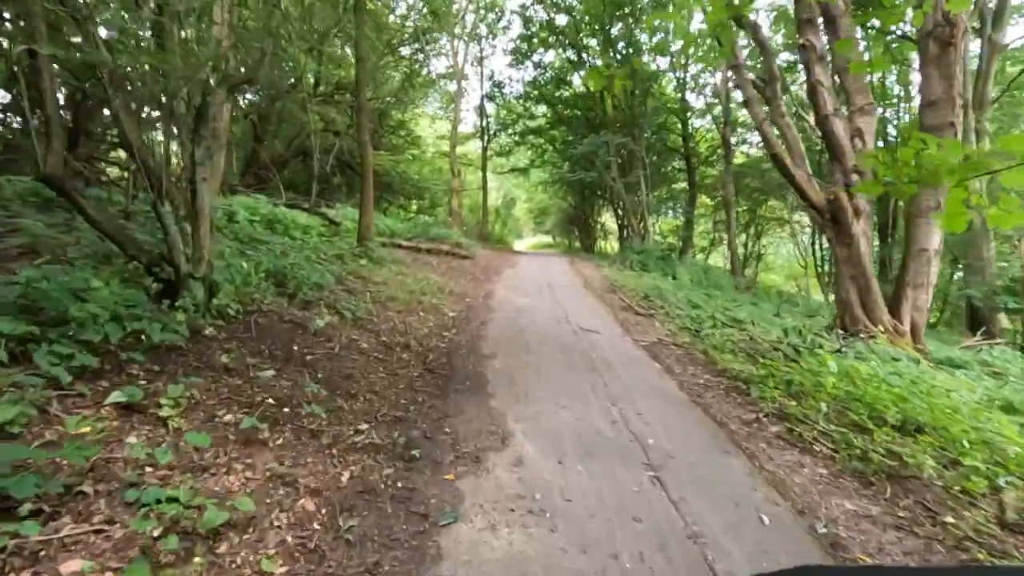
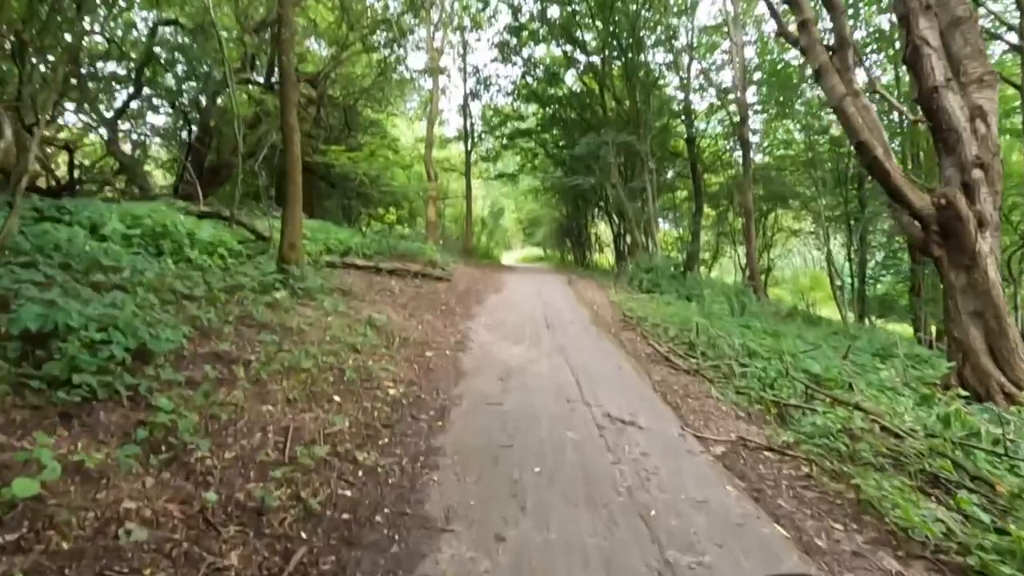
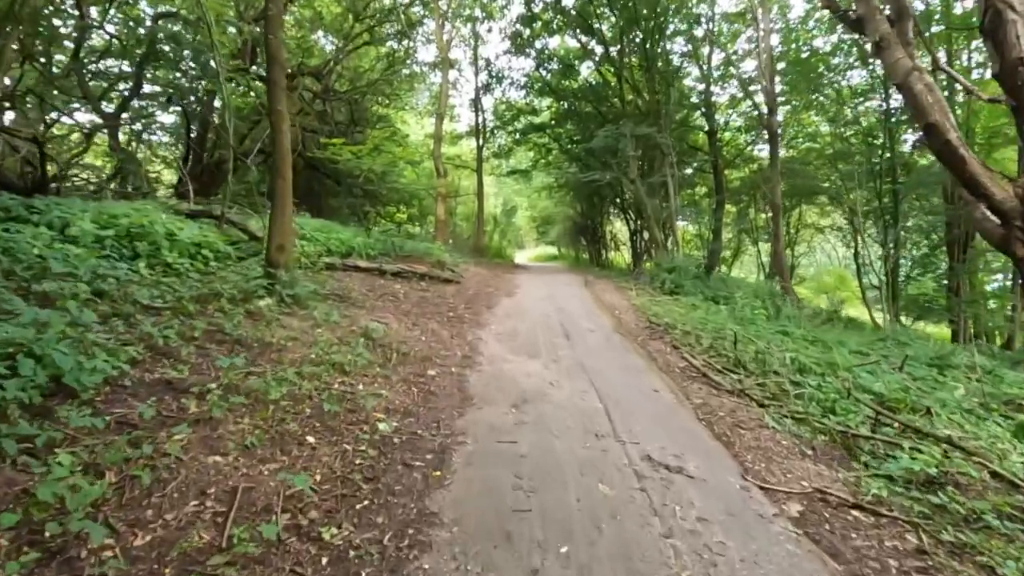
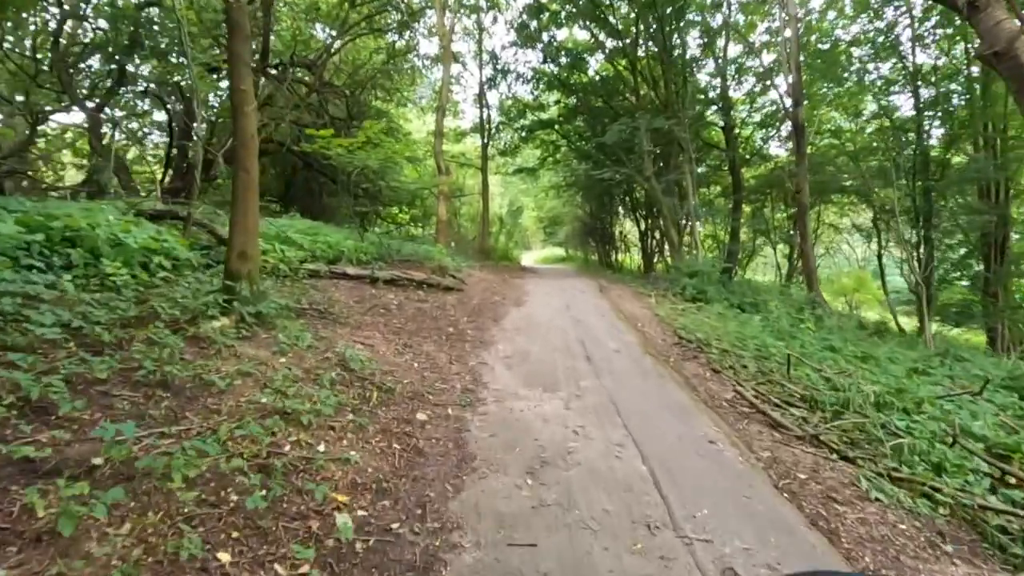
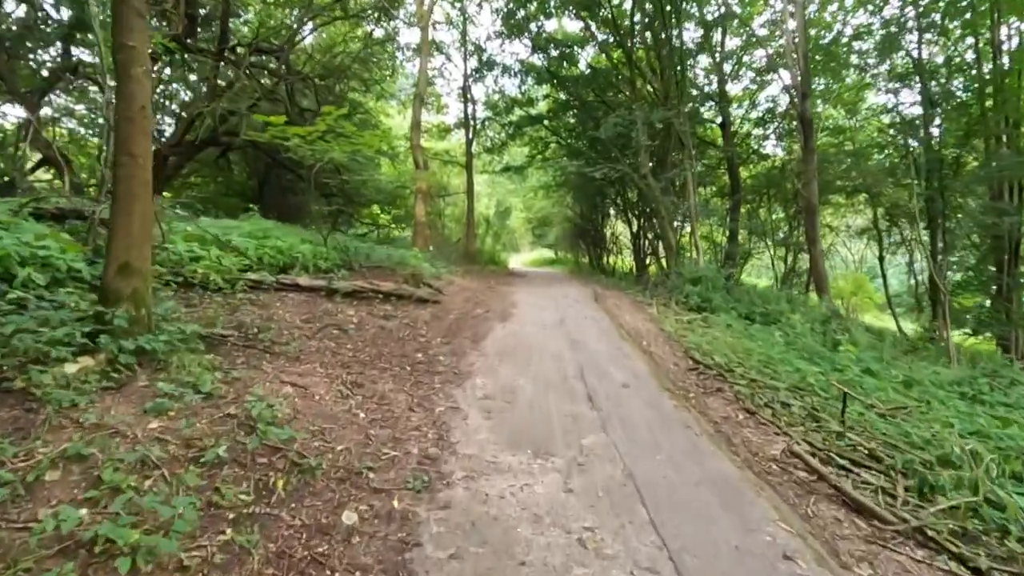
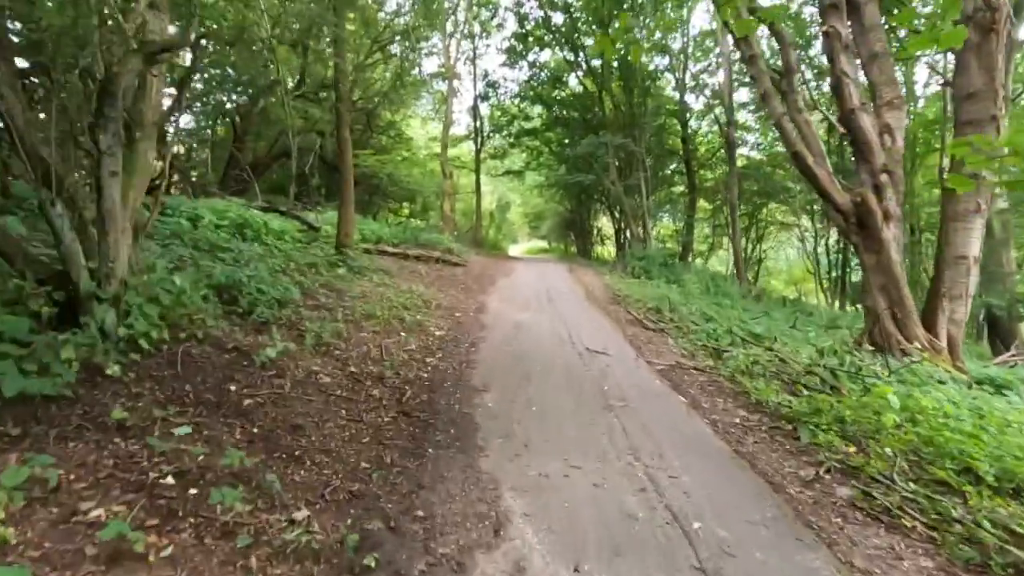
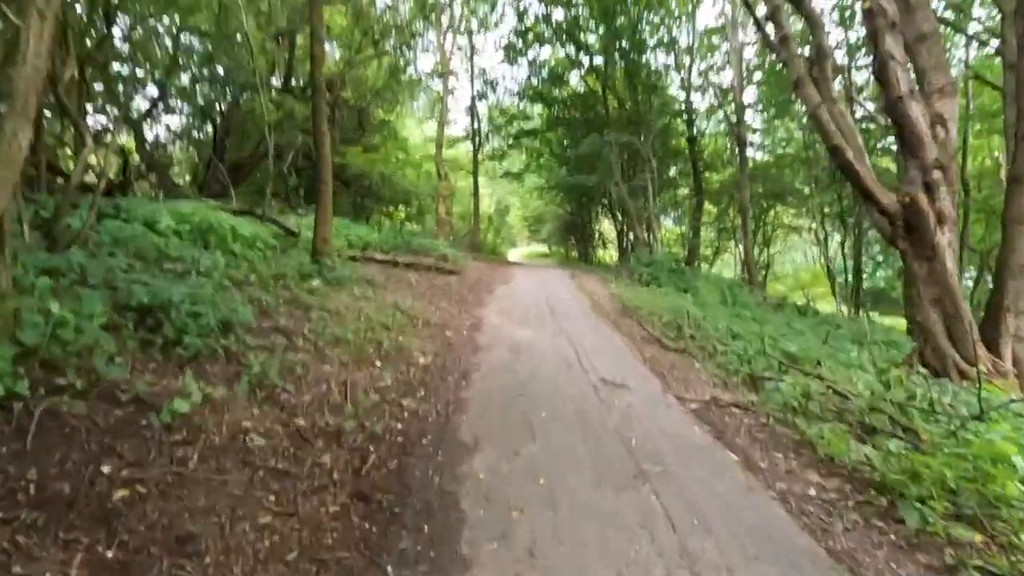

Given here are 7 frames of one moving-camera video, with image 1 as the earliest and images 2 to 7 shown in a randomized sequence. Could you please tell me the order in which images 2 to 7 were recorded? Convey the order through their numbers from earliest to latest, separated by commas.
6, 7, 2, 3, 4, 5
